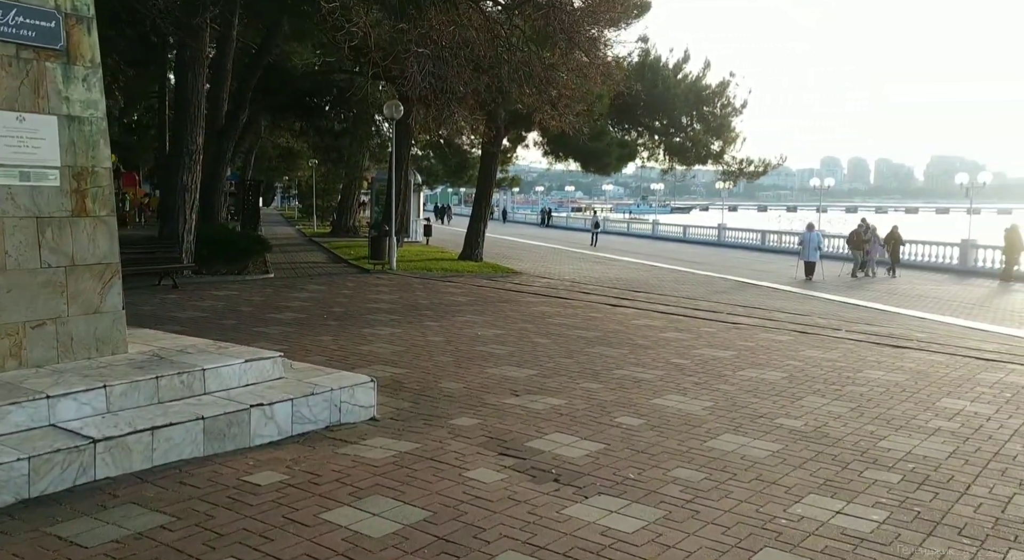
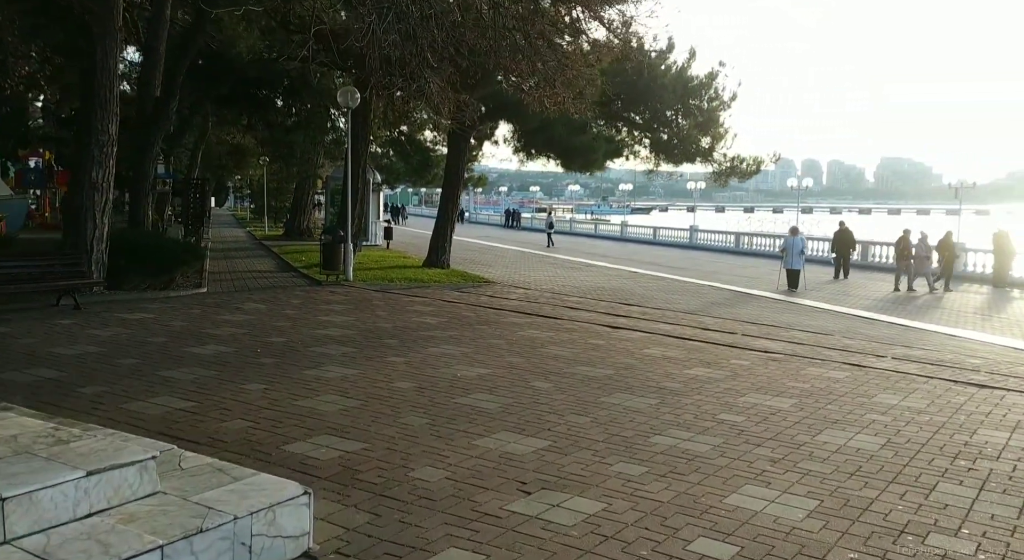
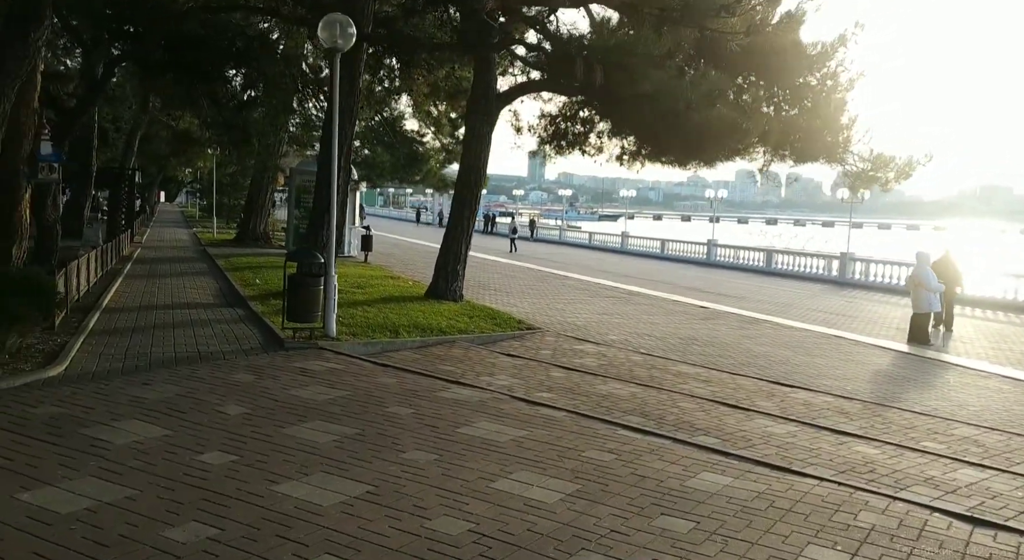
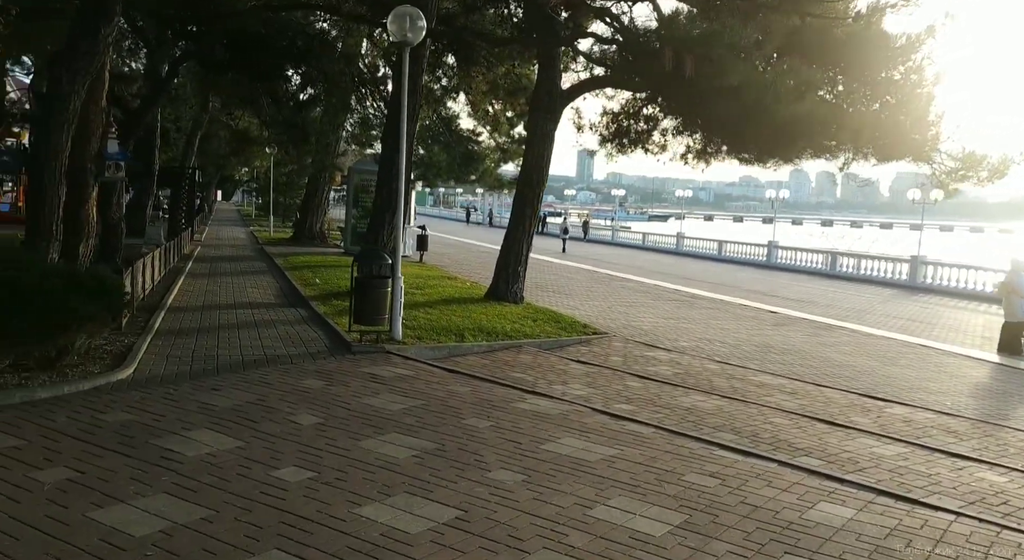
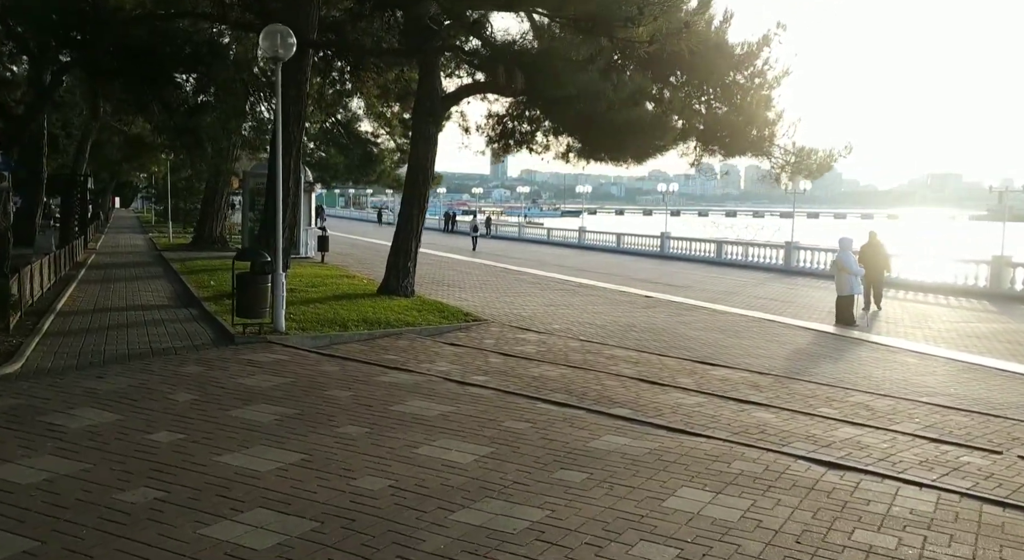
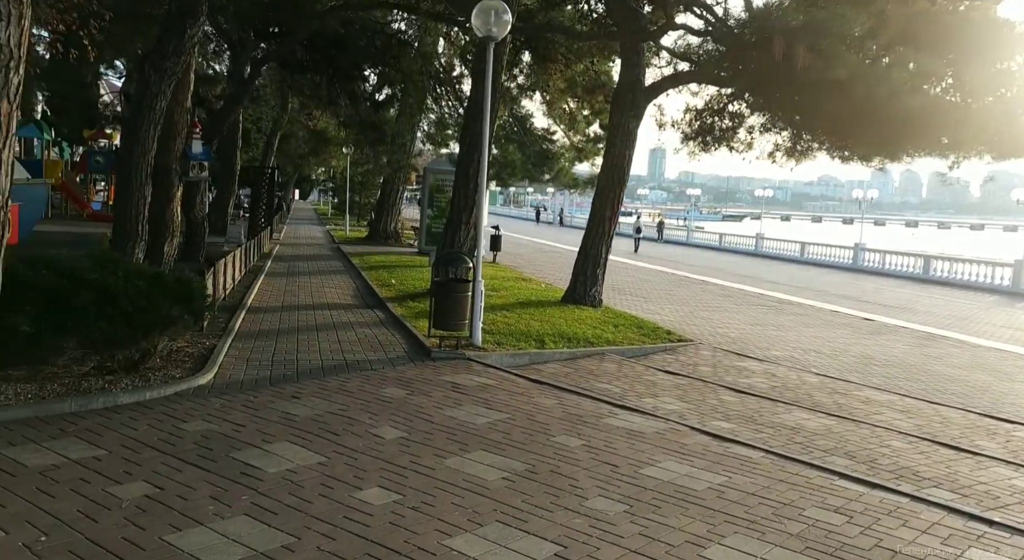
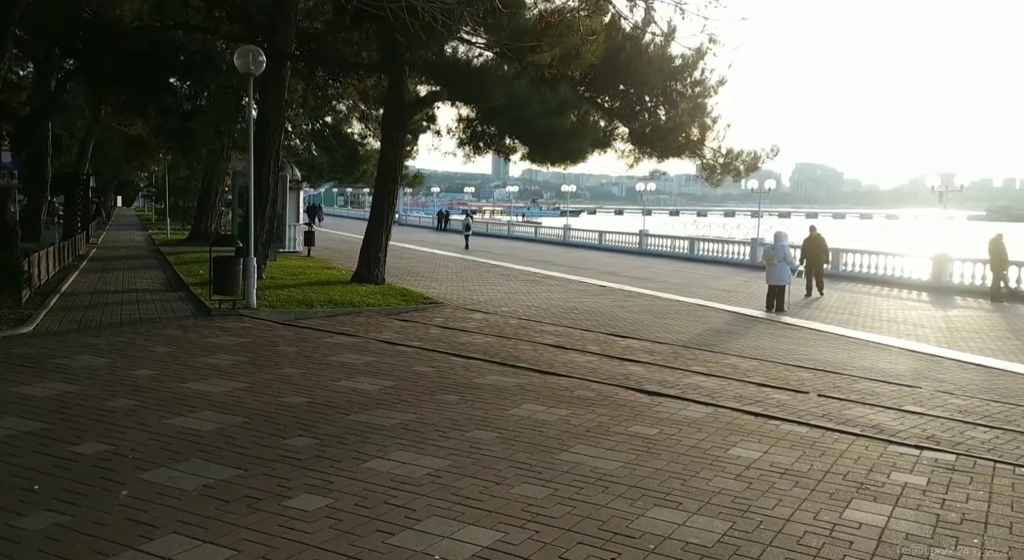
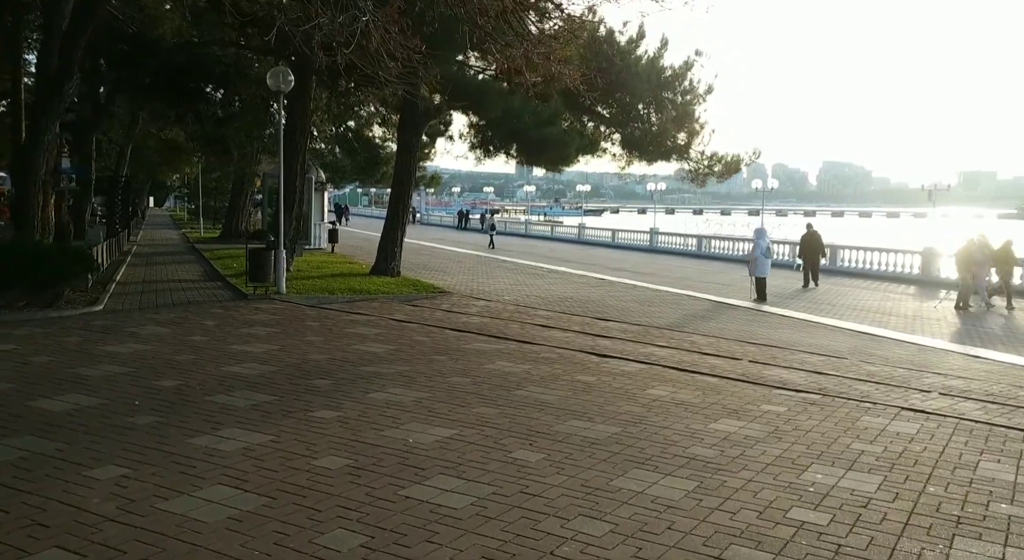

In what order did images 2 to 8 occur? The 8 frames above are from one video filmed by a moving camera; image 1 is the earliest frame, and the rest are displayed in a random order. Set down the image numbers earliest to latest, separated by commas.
2, 8, 7, 5, 3, 4, 6
